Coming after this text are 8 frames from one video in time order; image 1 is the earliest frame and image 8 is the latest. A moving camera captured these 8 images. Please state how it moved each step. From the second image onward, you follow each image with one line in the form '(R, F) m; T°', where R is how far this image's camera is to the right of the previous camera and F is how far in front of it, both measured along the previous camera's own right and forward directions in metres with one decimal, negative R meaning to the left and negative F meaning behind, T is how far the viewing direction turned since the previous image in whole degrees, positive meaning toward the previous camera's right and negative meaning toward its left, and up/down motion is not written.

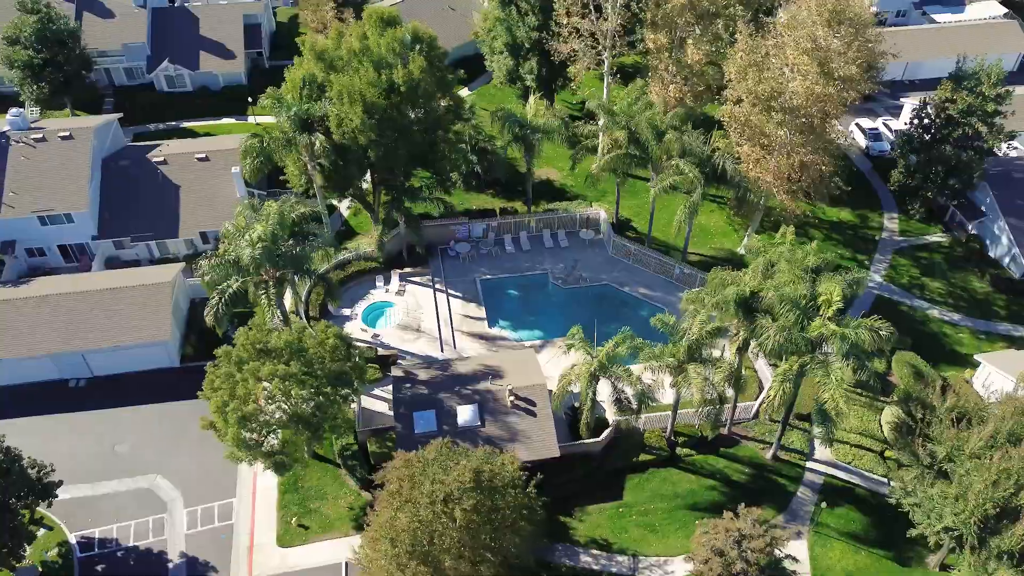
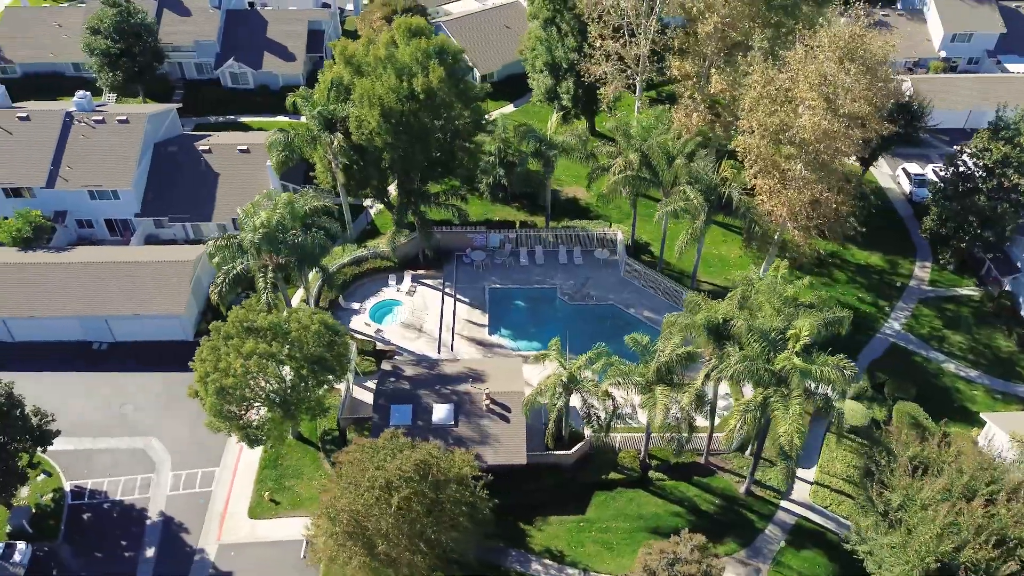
(+4.6, -0.6) m; -6°
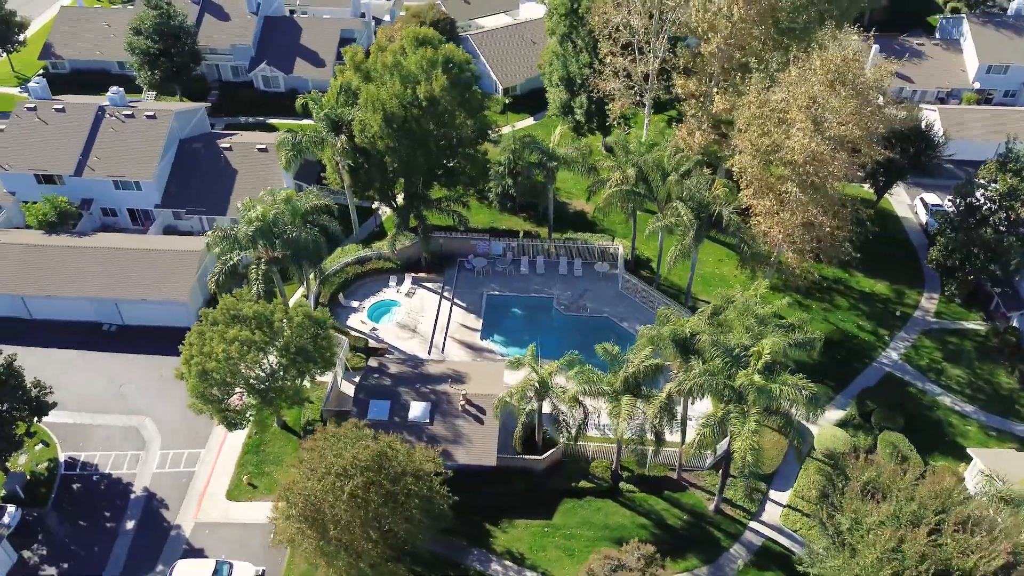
(+3.4, -0.6) m; -4°
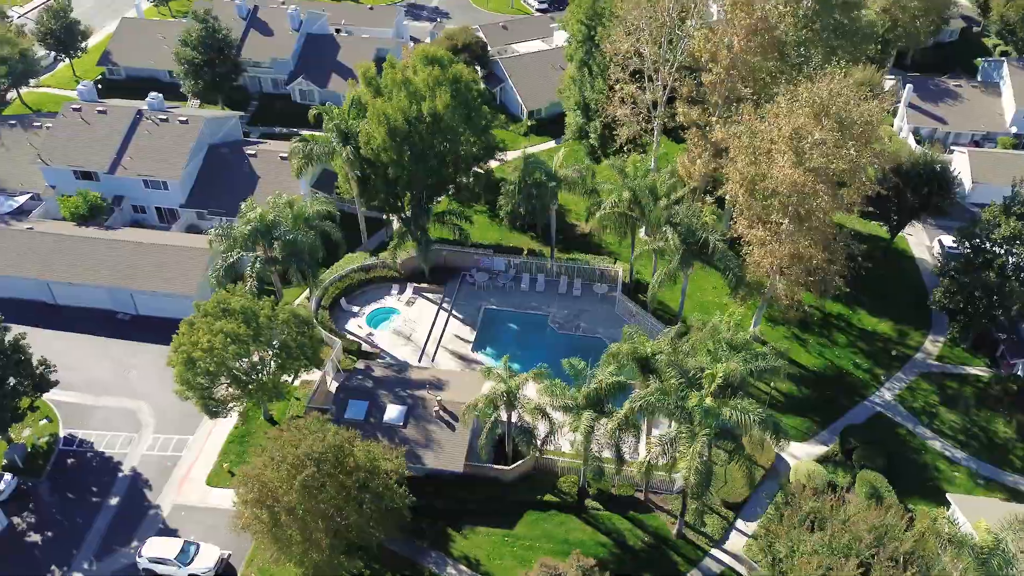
(+4.0, -0.8) m; -4°
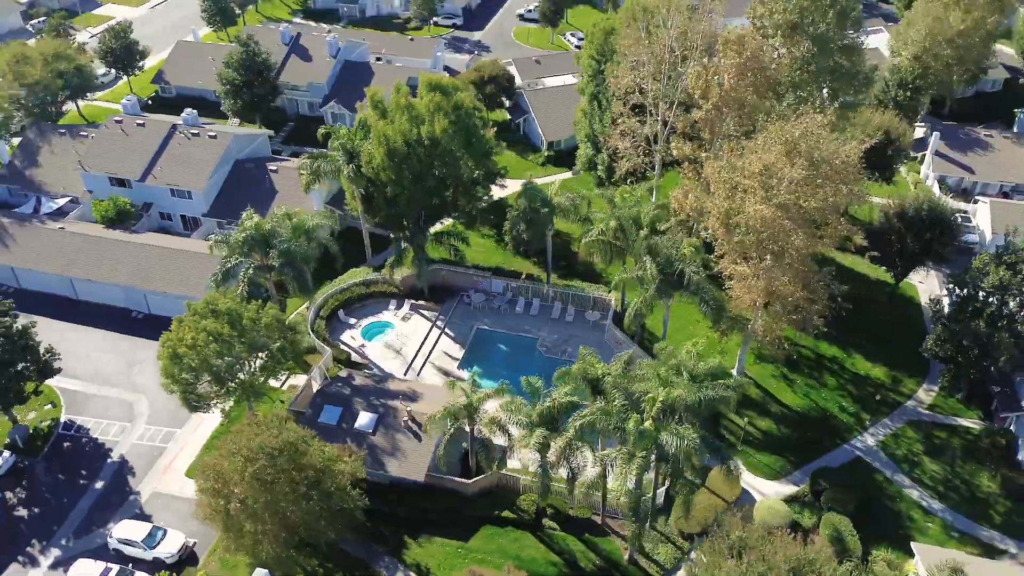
(+4.6, -0.9) m; -5°
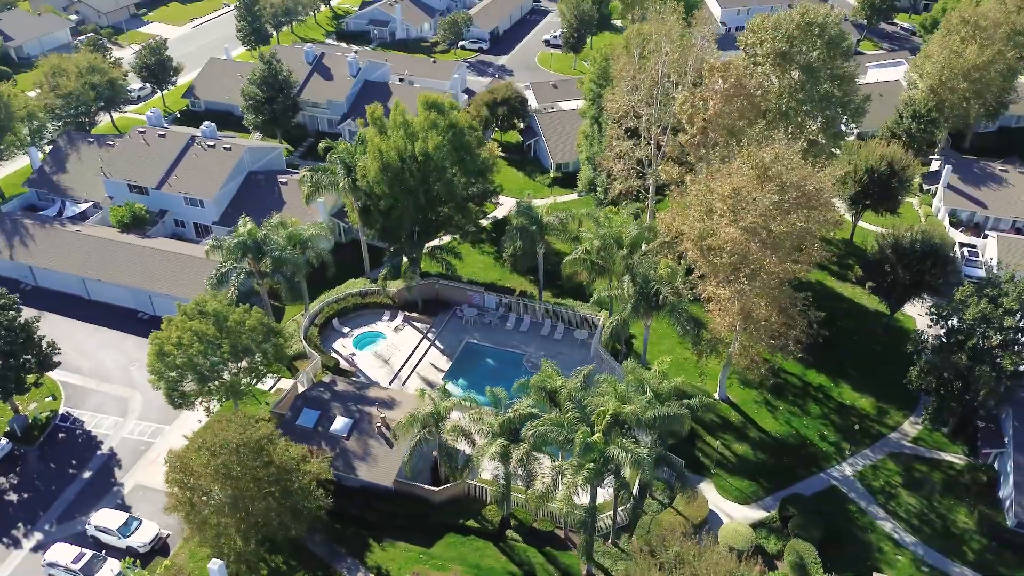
(+3.5, -0.8) m; -3°
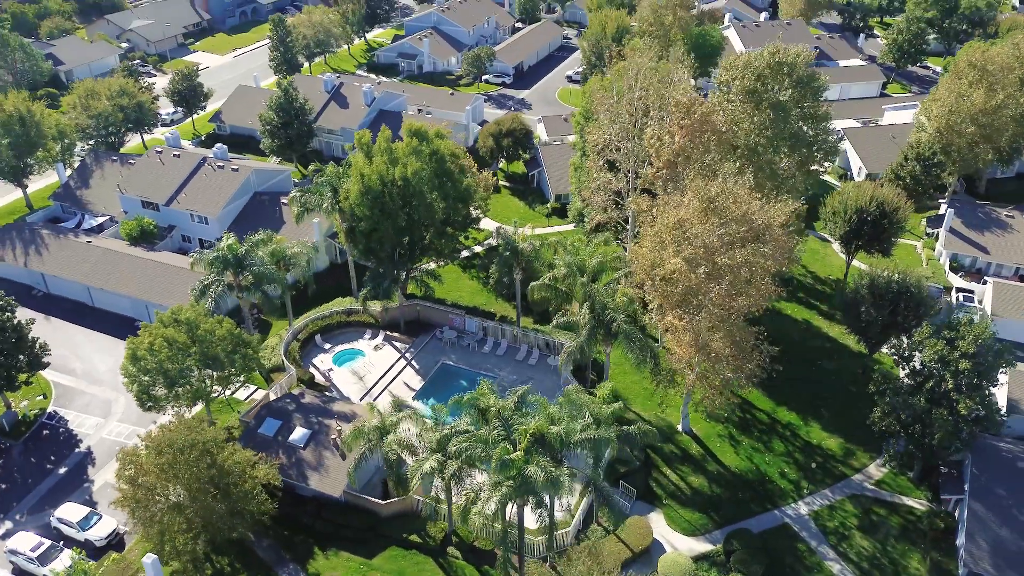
(+5.2, -0.9) m; -4°
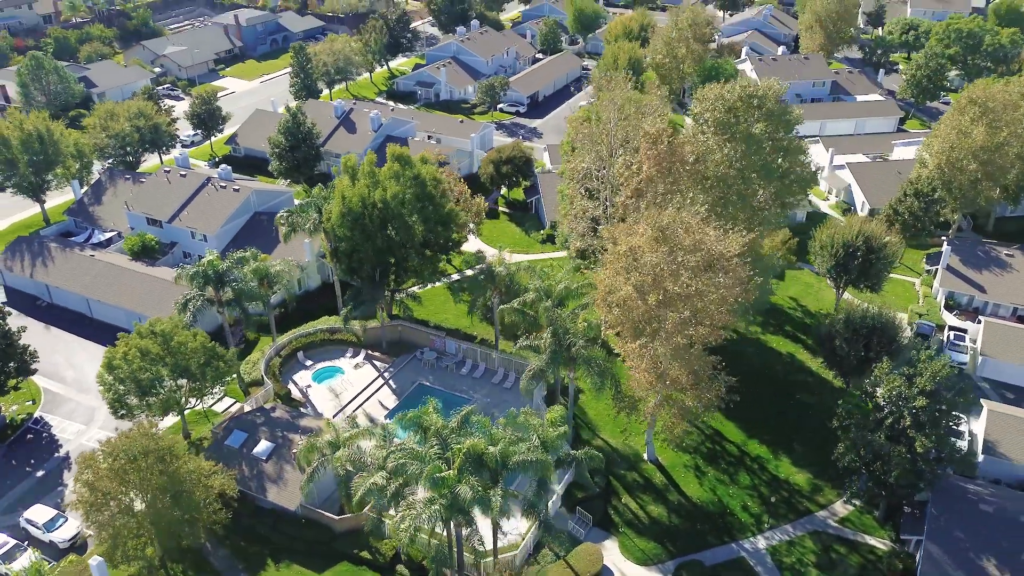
(+4.3, -0.5) m; -3°
